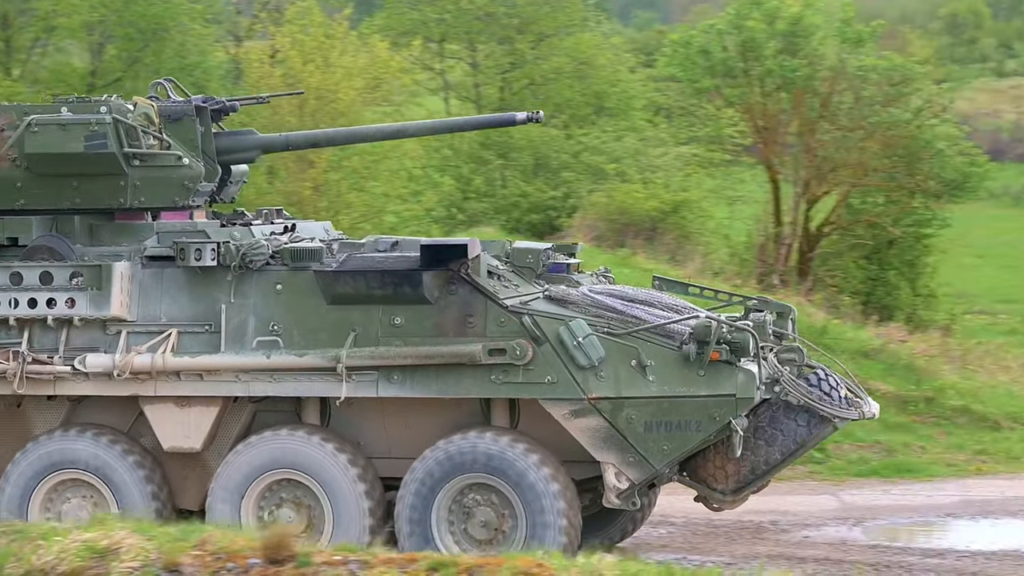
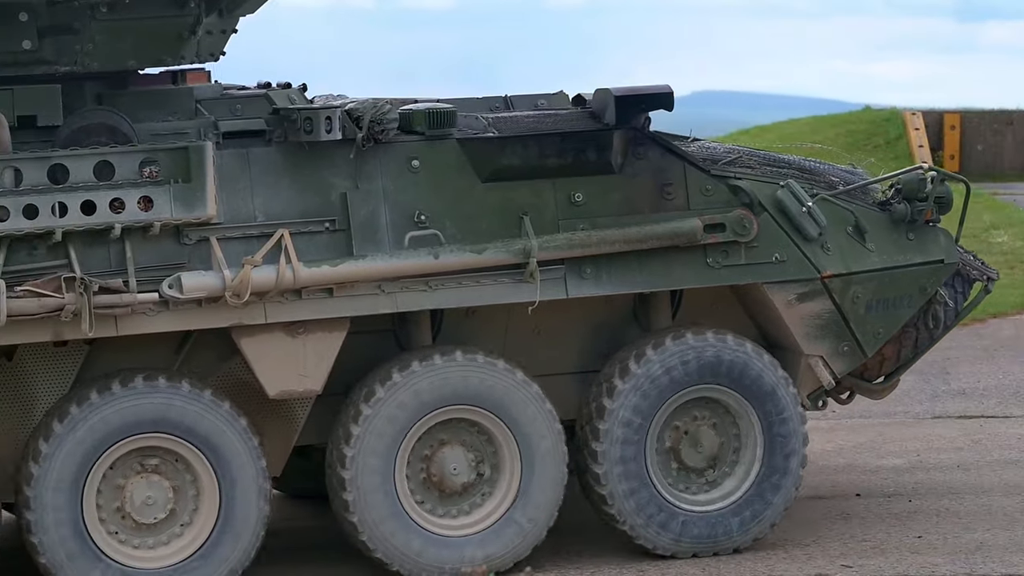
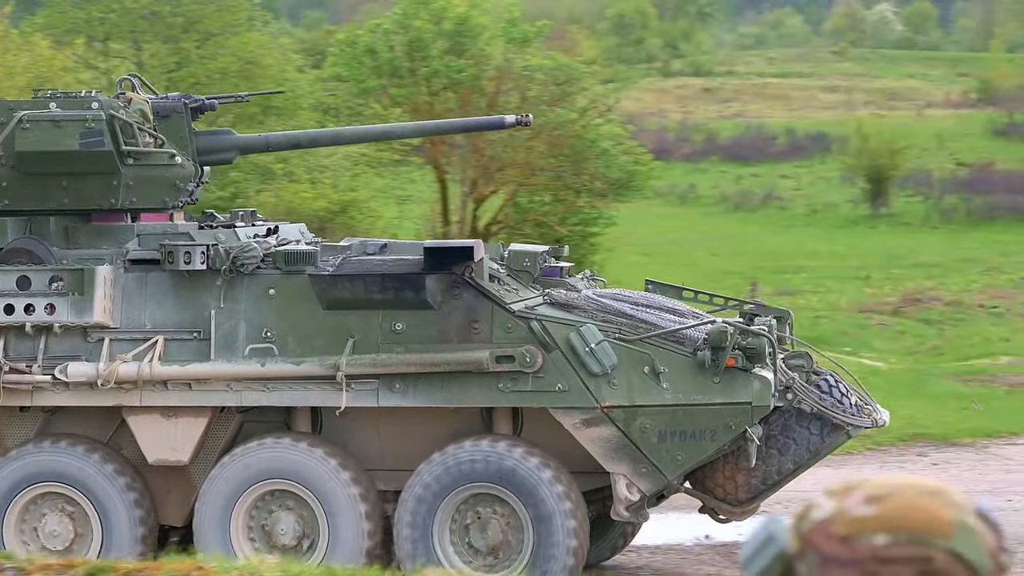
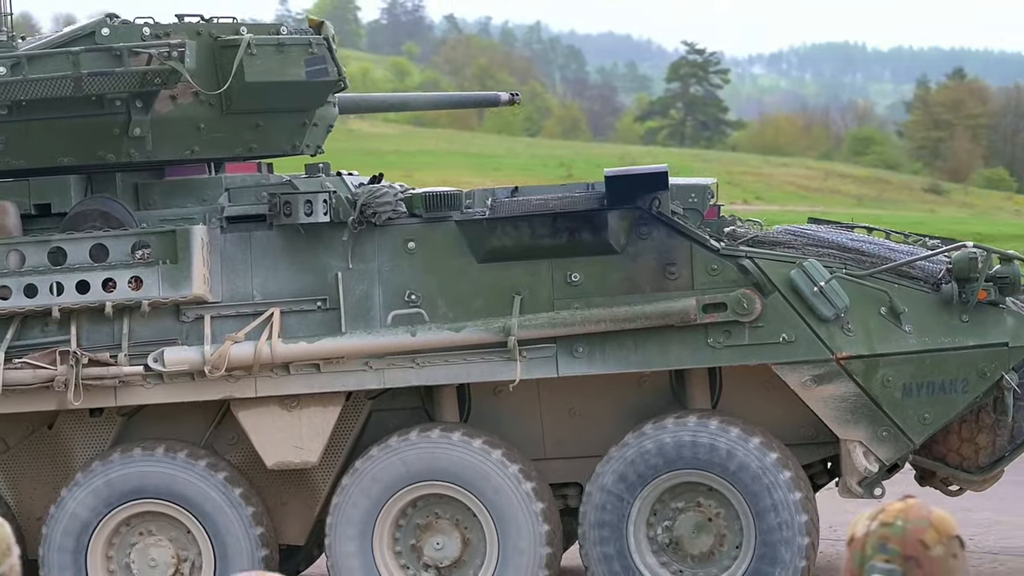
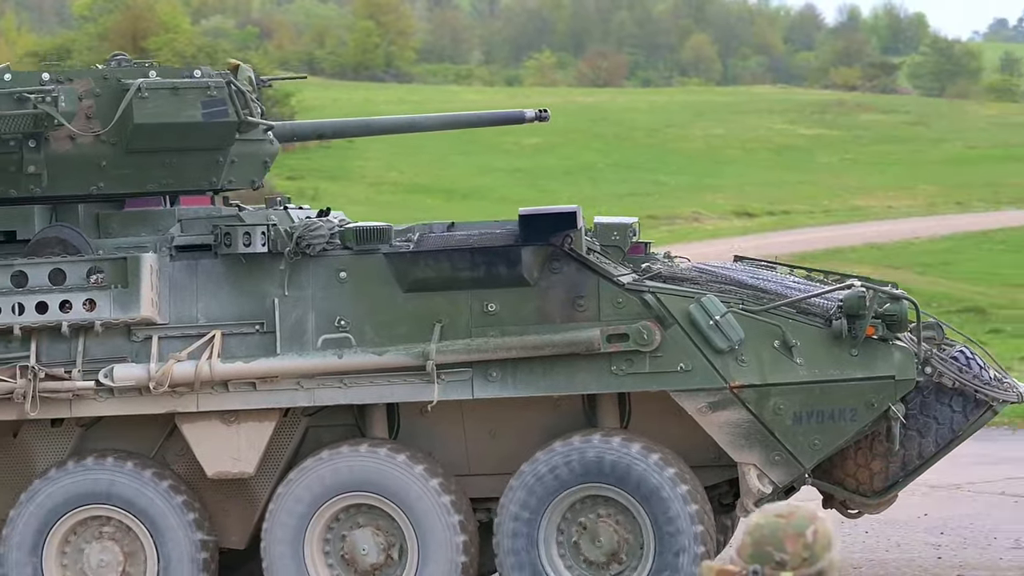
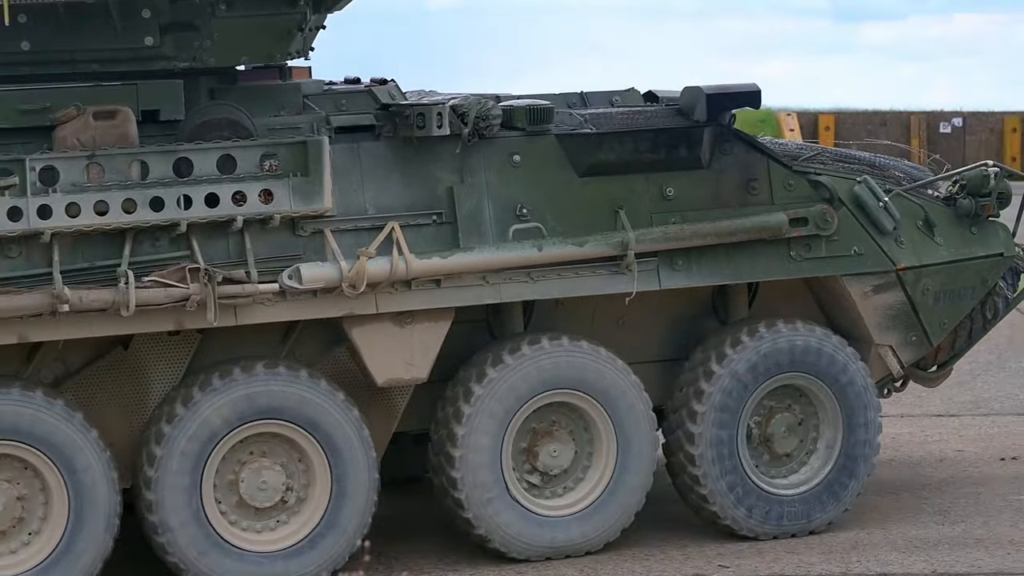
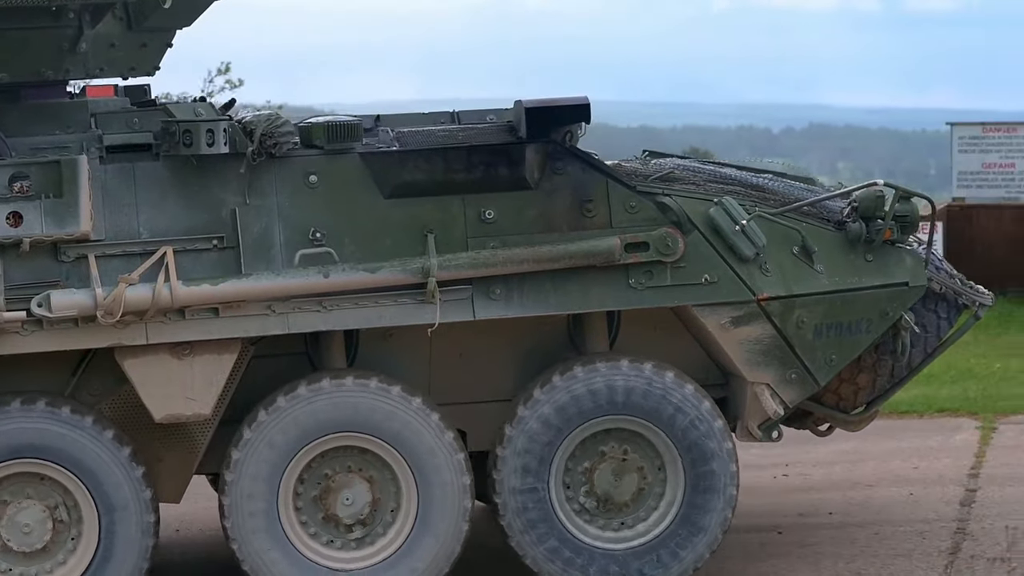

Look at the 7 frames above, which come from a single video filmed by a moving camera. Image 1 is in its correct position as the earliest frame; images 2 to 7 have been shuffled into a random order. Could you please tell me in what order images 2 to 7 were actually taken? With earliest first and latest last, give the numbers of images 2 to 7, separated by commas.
3, 5, 4, 7, 2, 6
